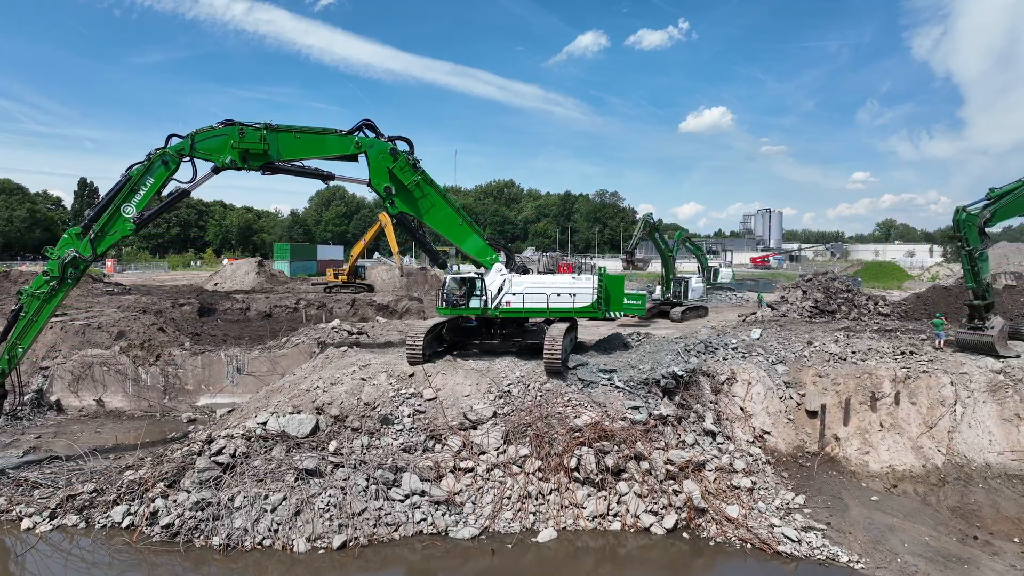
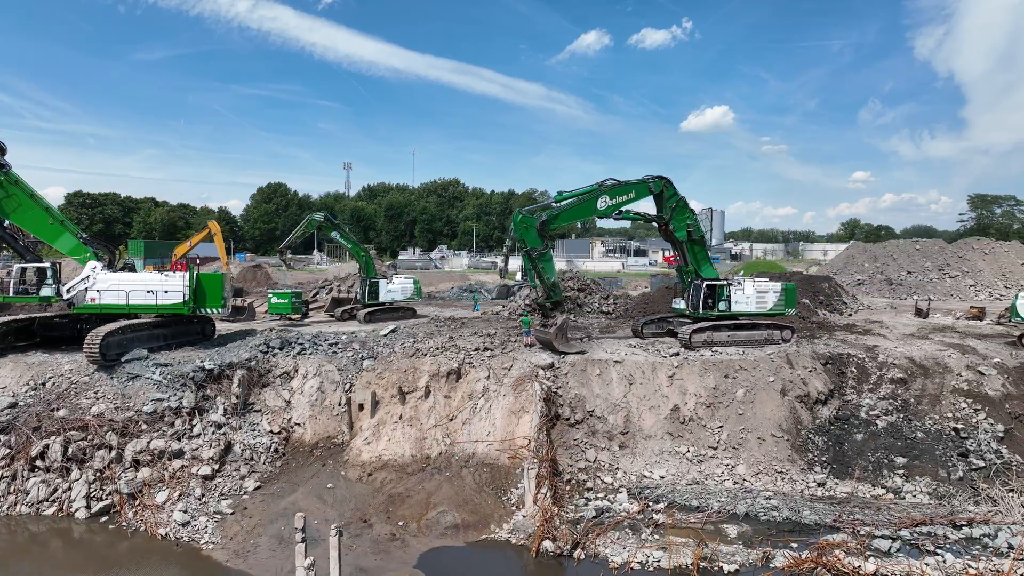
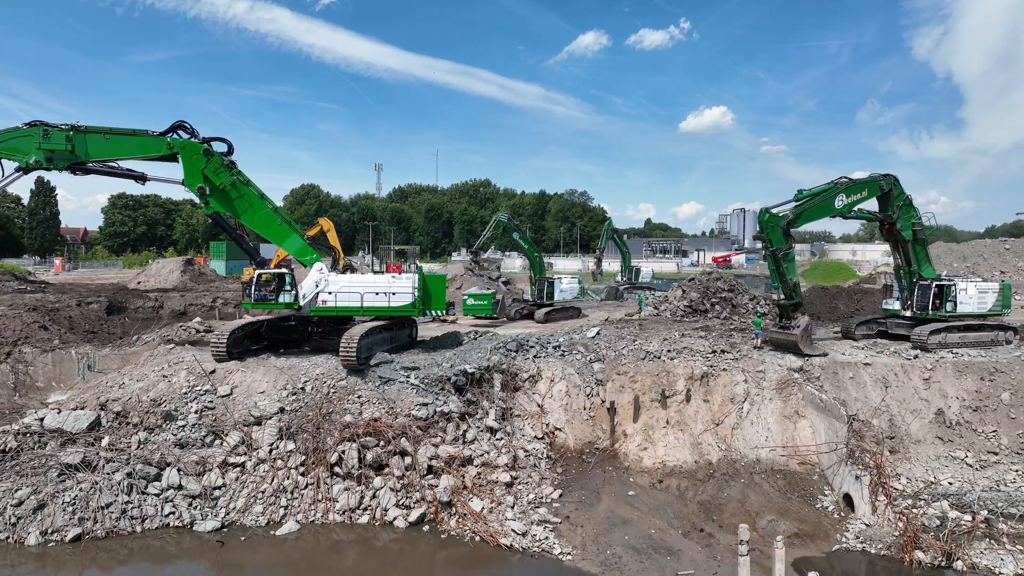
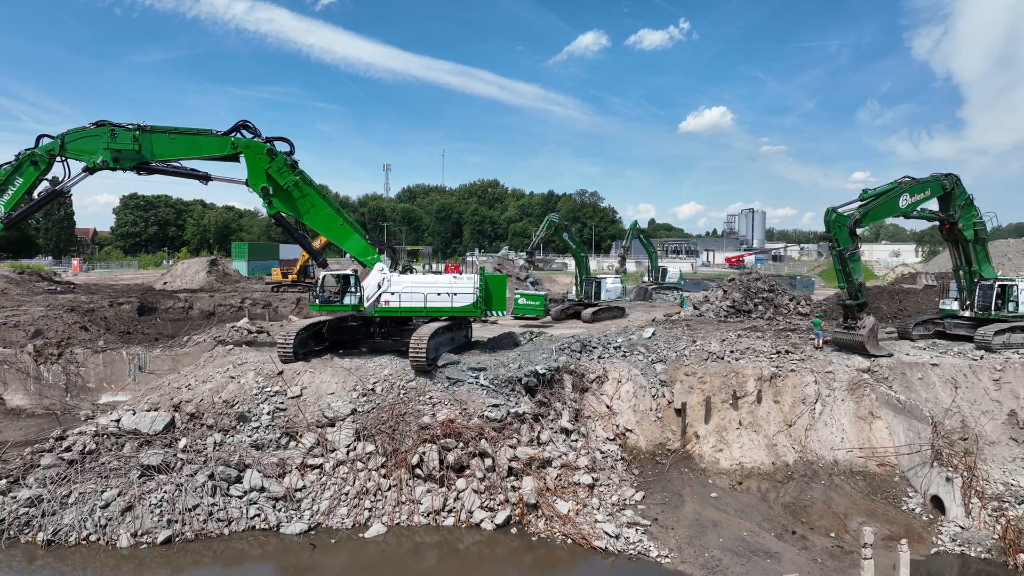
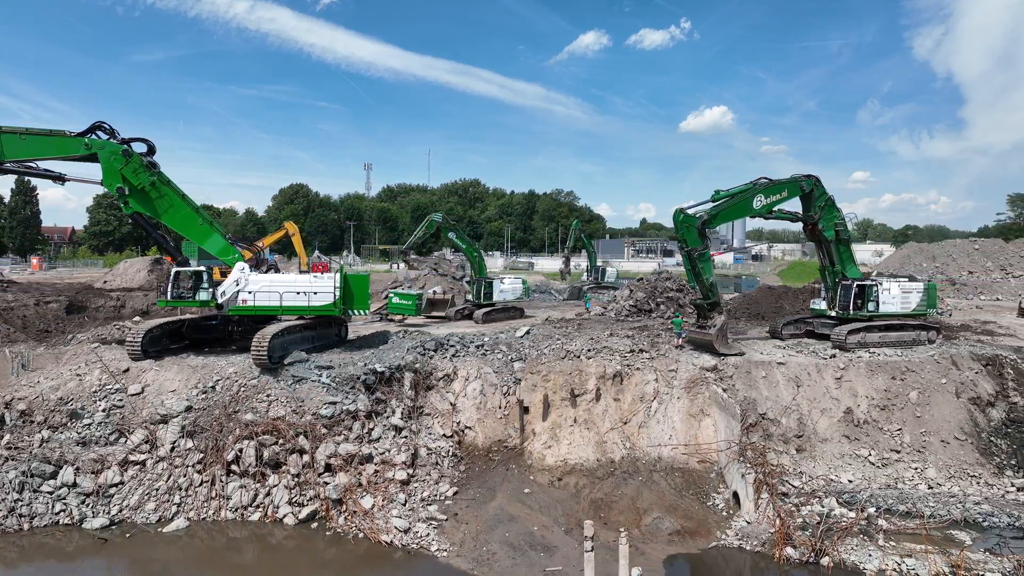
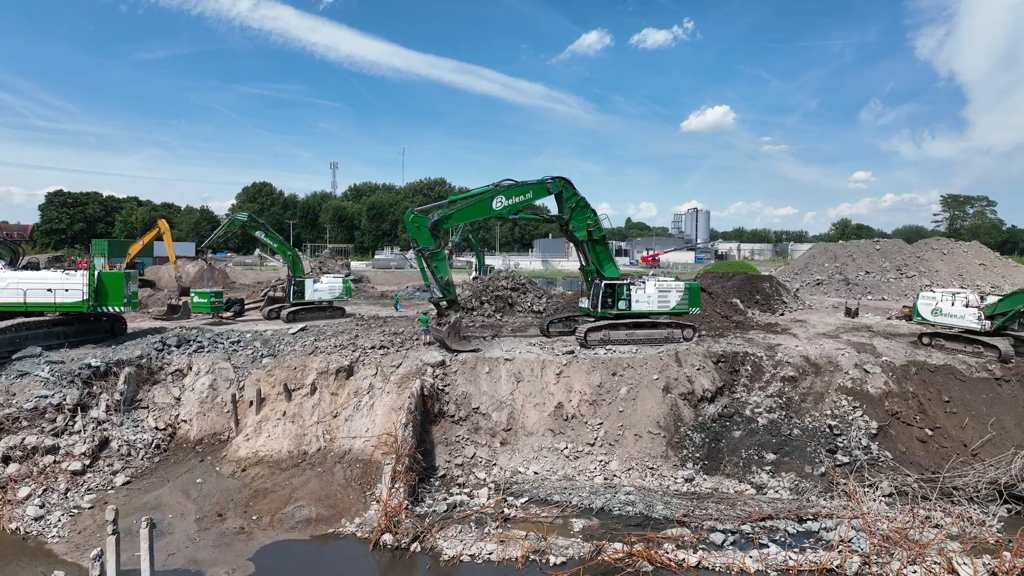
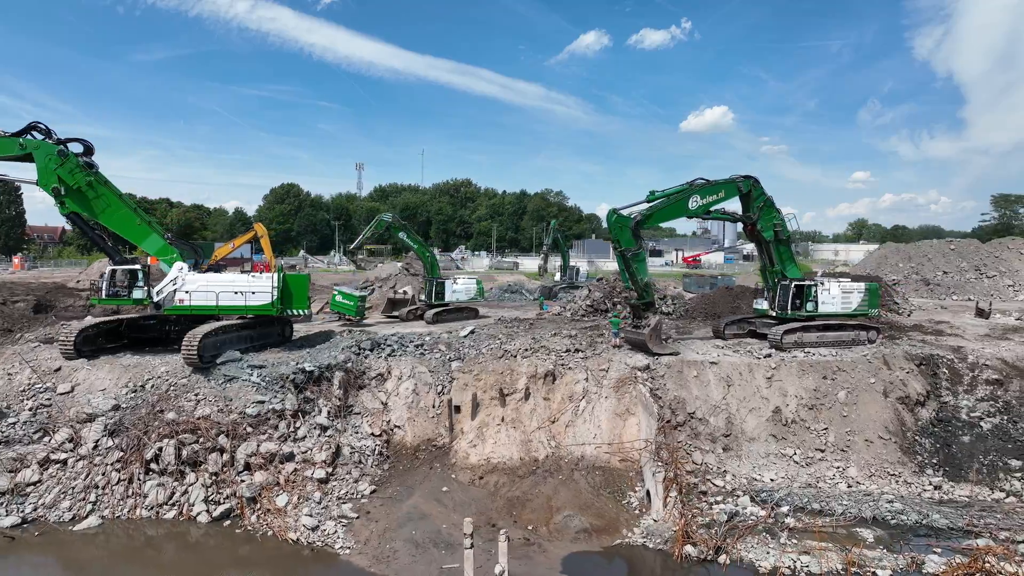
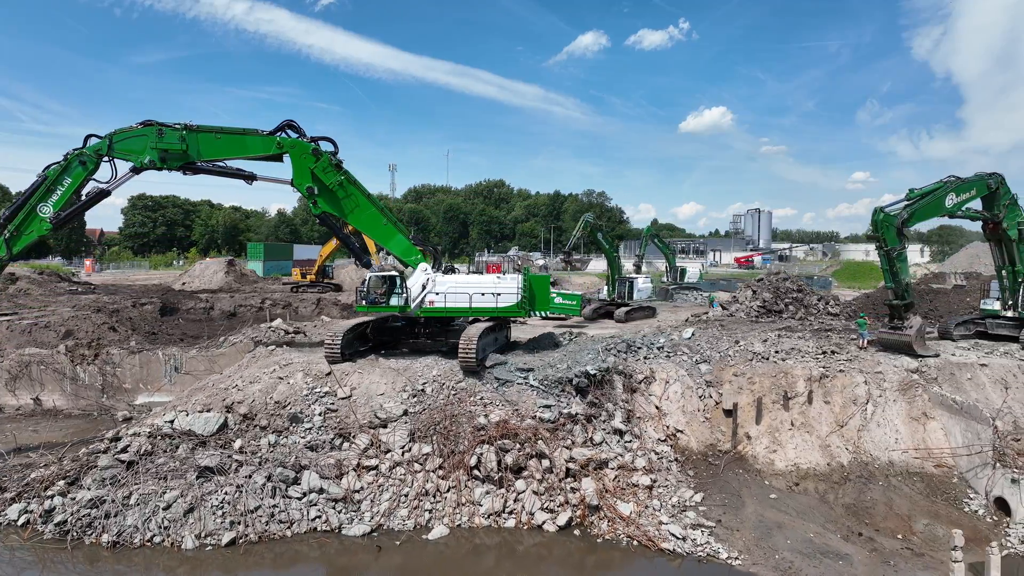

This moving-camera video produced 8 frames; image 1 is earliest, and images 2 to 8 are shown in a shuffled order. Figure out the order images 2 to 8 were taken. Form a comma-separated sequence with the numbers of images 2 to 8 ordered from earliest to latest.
8, 4, 3, 5, 7, 2, 6
